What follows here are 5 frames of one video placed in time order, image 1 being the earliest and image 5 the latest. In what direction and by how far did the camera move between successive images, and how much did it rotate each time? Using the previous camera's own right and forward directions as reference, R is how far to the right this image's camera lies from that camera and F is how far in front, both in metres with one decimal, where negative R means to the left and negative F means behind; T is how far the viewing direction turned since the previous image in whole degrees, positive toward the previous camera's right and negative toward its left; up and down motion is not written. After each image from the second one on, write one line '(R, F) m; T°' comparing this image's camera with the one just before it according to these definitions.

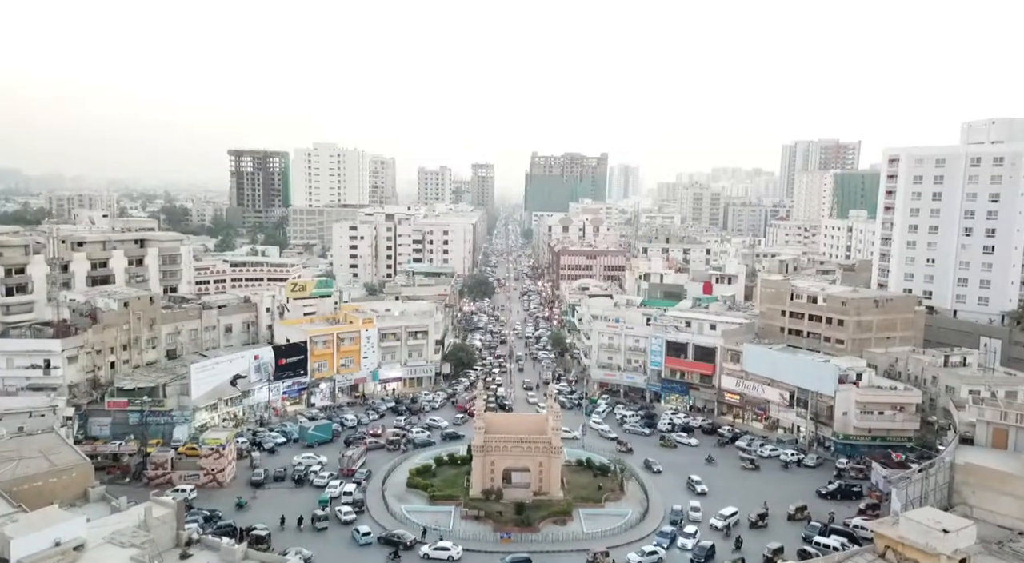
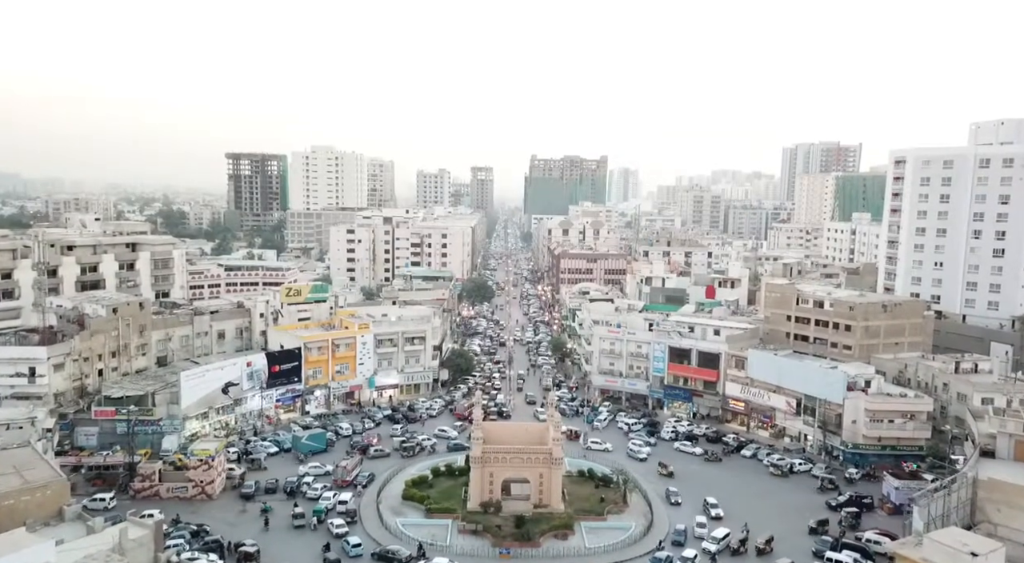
(0.0, +1.1) m; 0°
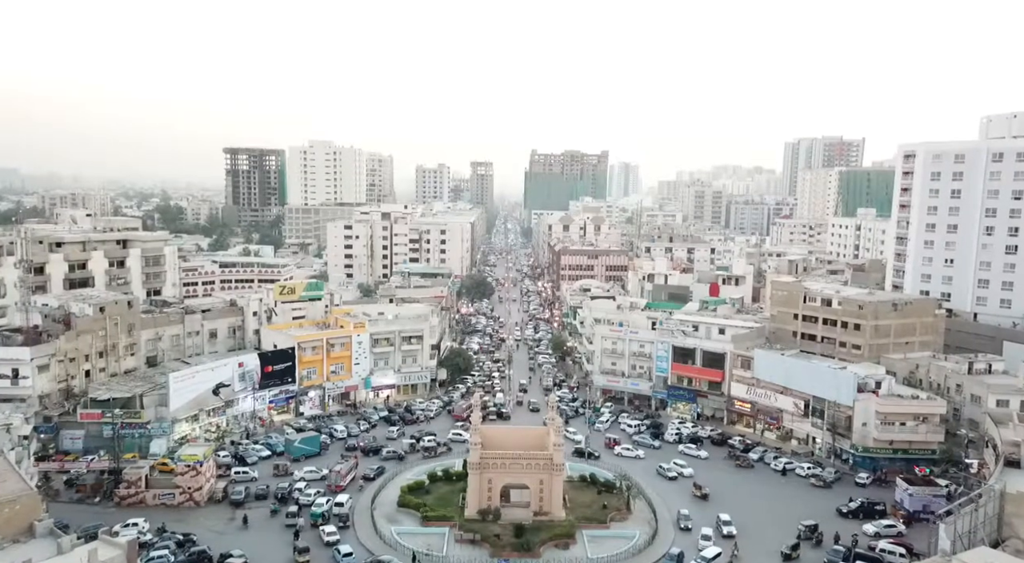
(0.0, +1.3) m; 0°
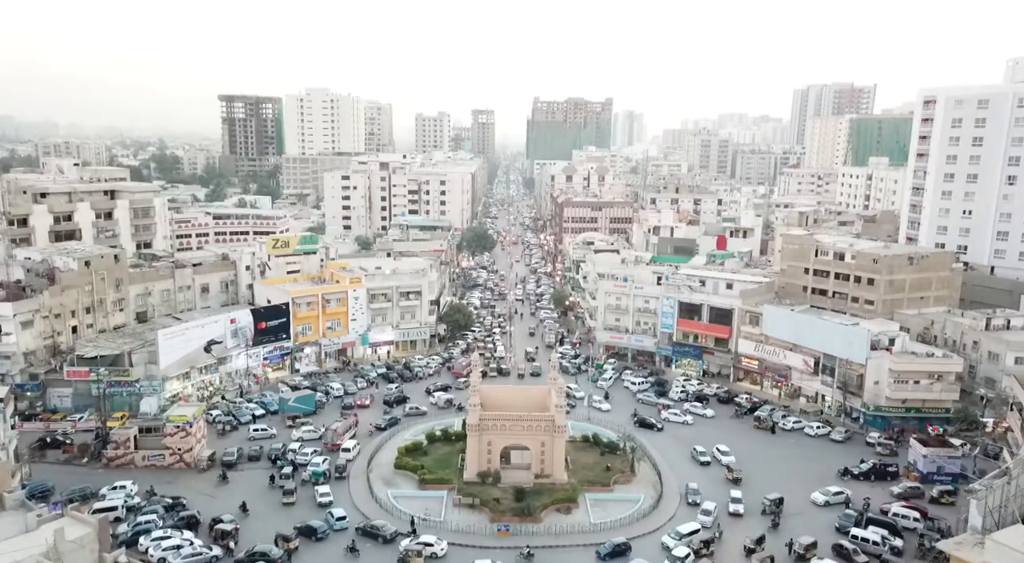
(+0.1, +1.6) m; 0°
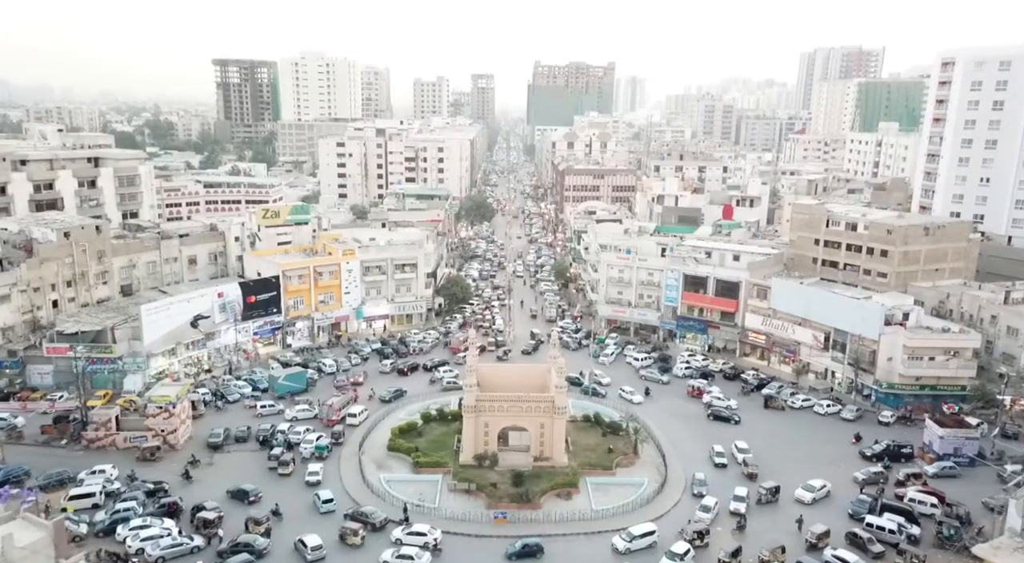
(+0.1, +1.6) m; 0°
